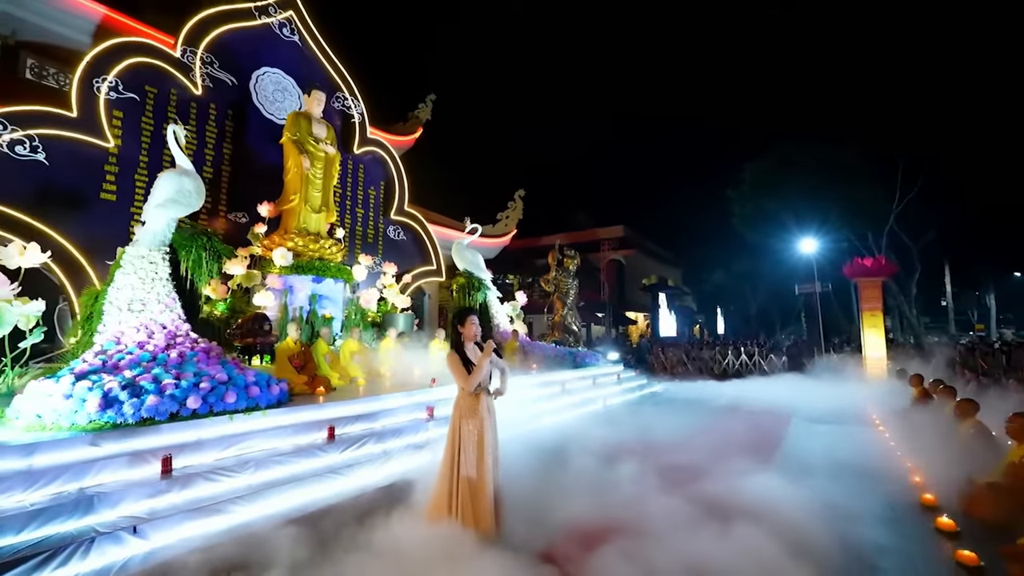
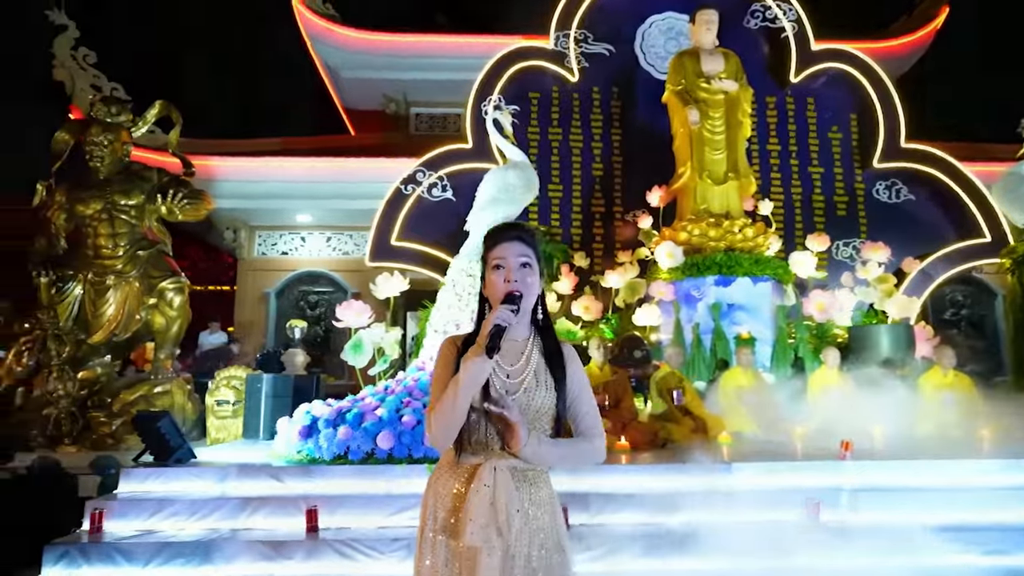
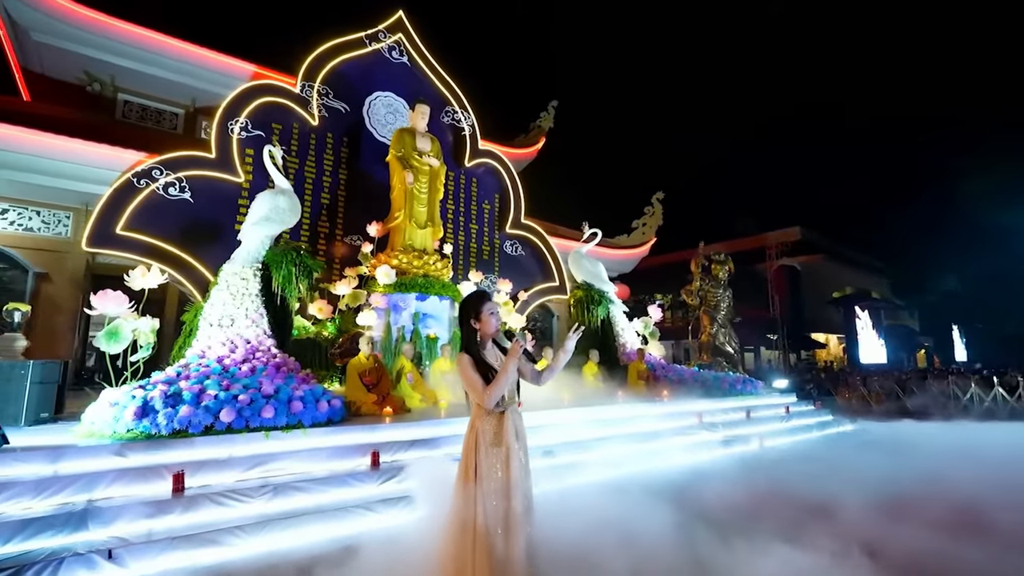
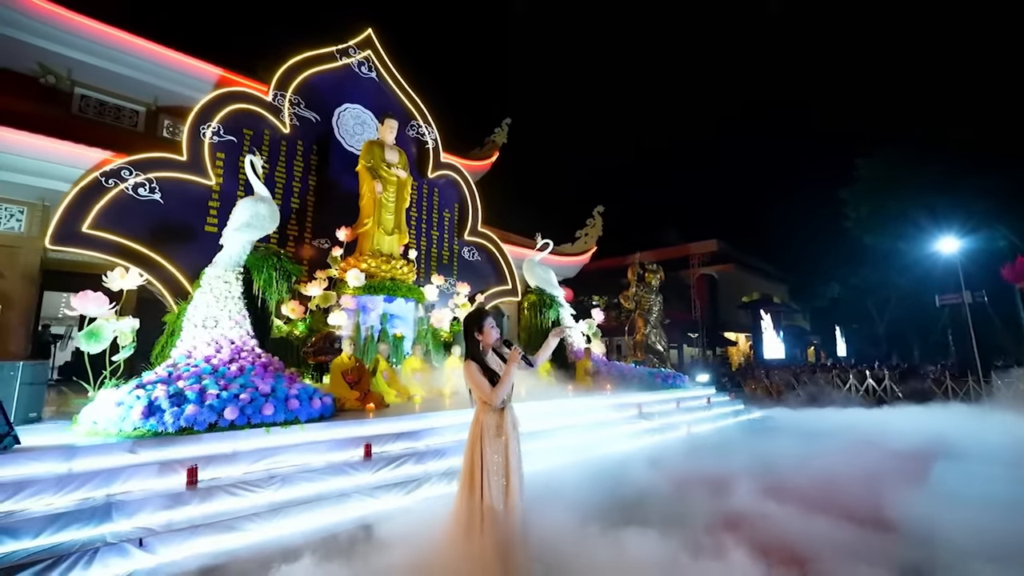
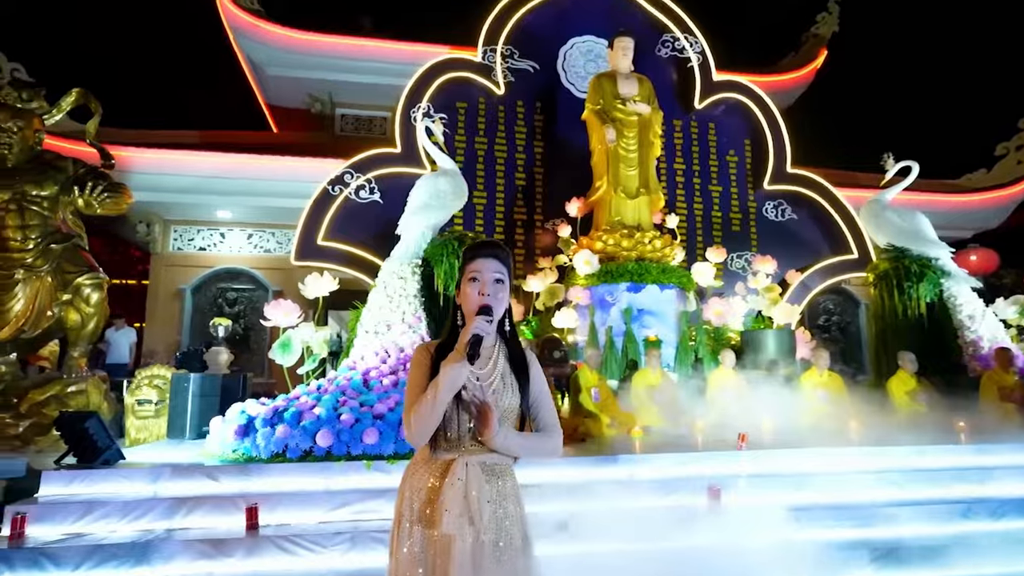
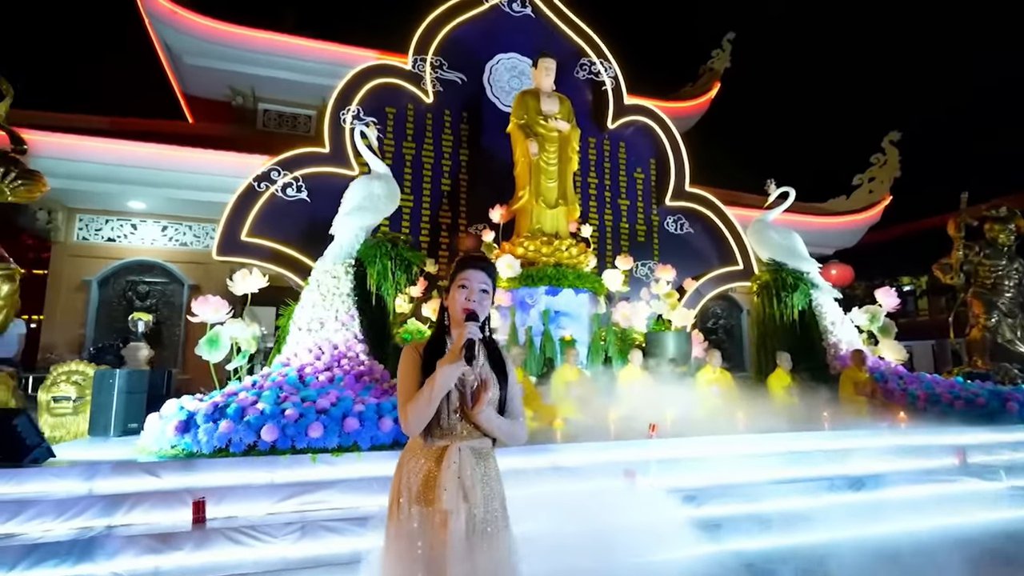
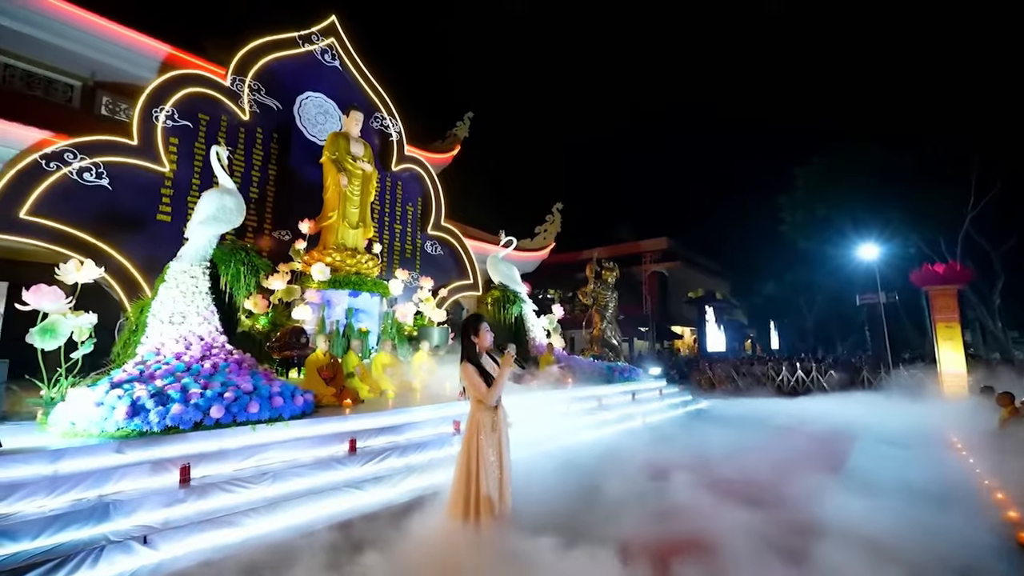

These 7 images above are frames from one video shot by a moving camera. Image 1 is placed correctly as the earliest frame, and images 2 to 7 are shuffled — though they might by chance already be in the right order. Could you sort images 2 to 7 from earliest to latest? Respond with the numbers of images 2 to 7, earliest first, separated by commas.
7, 4, 3, 6, 5, 2
